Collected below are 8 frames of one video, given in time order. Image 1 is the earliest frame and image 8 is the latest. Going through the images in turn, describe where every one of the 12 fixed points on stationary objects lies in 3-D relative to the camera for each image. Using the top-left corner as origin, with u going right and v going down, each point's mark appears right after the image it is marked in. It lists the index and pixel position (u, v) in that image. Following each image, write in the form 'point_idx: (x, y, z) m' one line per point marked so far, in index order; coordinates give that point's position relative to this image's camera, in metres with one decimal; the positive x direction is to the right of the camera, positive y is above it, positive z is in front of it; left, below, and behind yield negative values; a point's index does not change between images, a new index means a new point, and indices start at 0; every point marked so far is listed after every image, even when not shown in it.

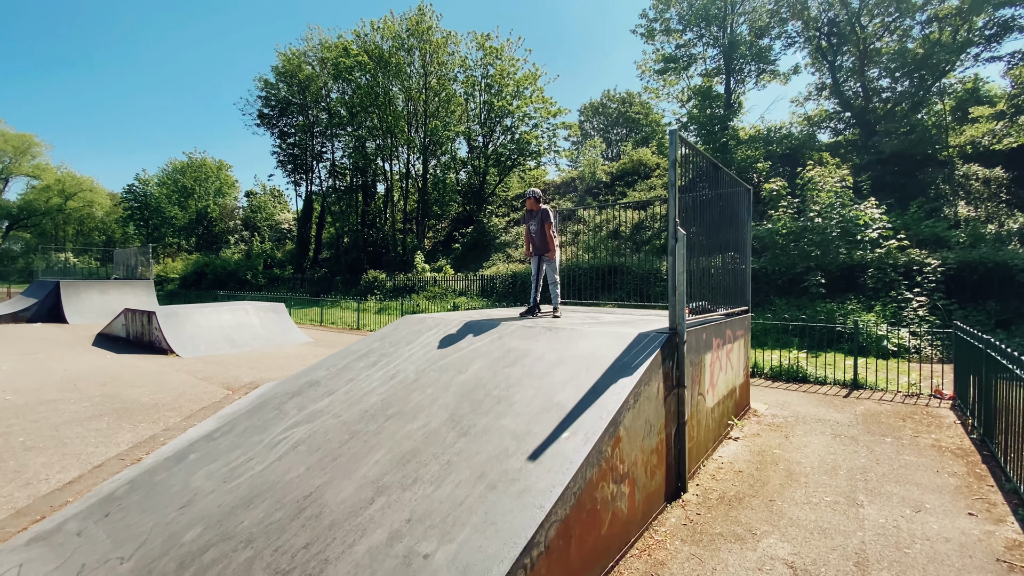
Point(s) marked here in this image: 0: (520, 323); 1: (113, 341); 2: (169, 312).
0: (+0.1, -0.3, +4.9) m
1: (-10.7, -1.4, +12.7) m
2: (-8.5, -0.6, +11.8) m
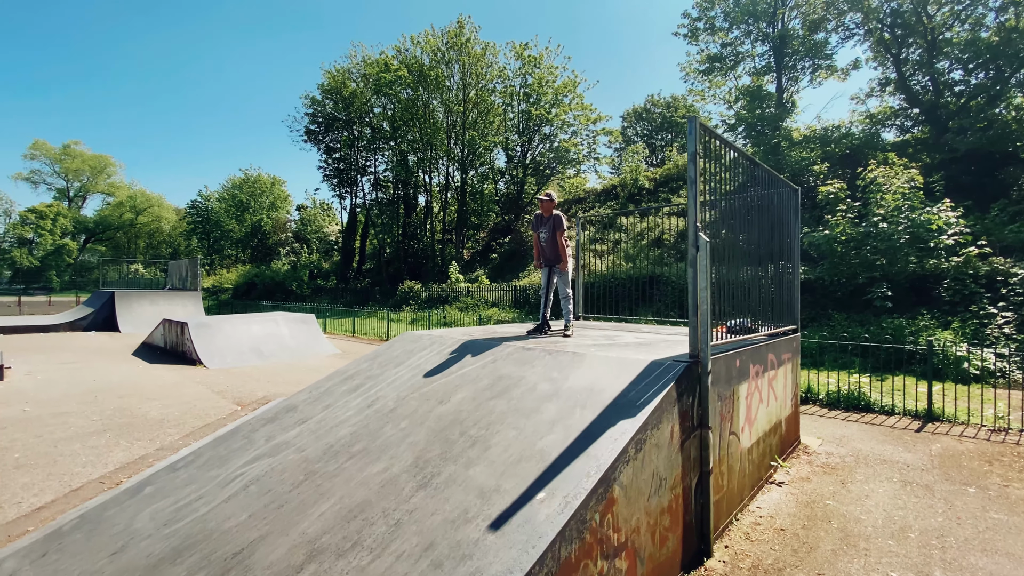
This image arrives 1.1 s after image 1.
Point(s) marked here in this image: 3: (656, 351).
0: (+0.1, -0.5, +4.3) m
1: (-9.9, -1.7, +13.1) m
2: (-7.8, -0.9, +12.0) m
3: (+1.1, -0.5, +3.8) m
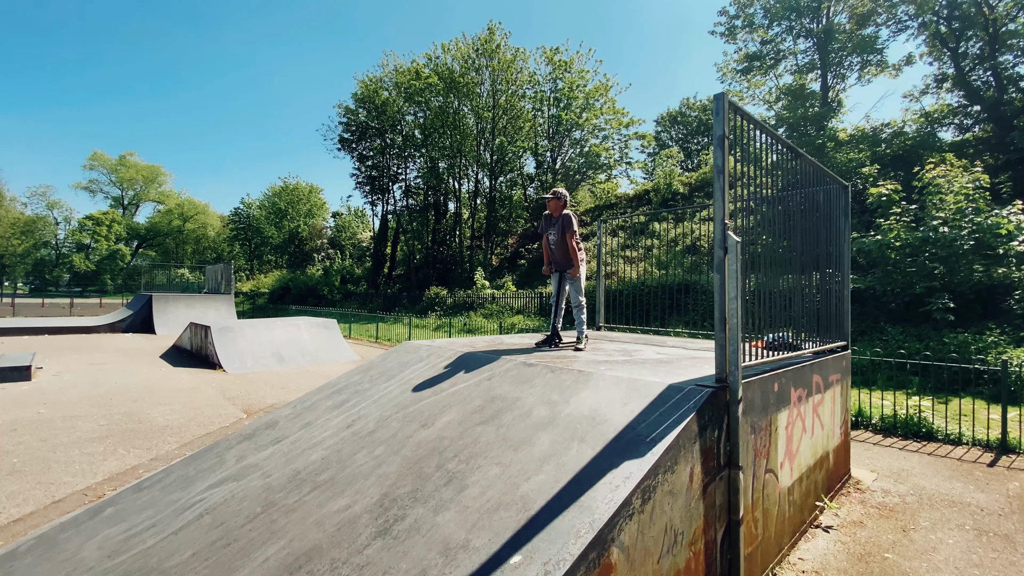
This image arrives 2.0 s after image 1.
0: (+0.1, -0.6, +3.9) m
1: (-9.3, -1.8, +13.2) m
2: (-7.3, -1.0, +12.0) m
3: (+1.1, -0.6, +3.2) m
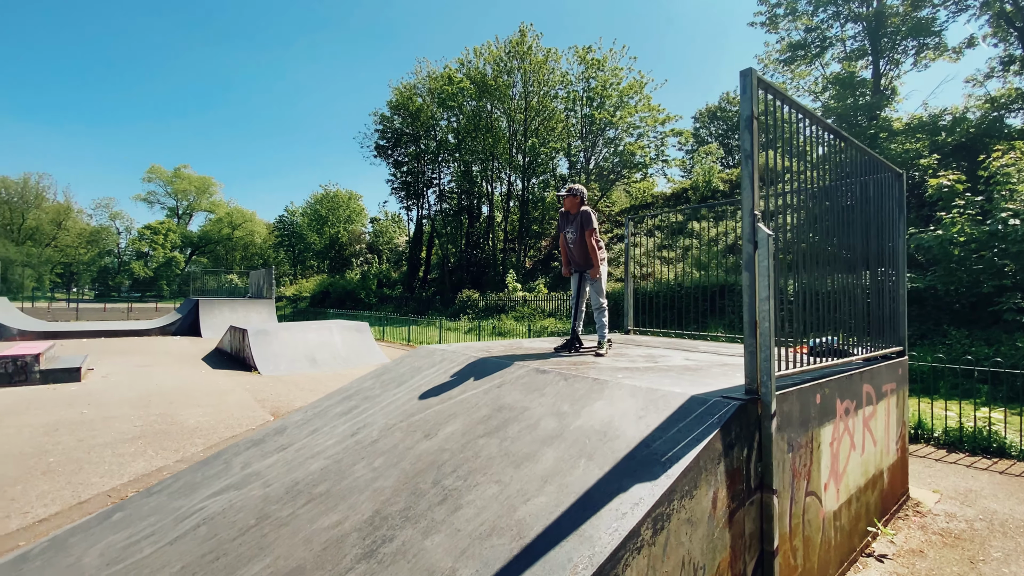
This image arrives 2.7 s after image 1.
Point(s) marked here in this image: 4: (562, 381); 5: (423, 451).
0: (+0.2, -0.6, +3.6) m
1: (-8.4, -1.9, +13.7) m
2: (-6.5, -1.1, +12.3) m
3: (+1.2, -0.6, +2.9) m
4: (+0.3, -0.6, +3.1) m
5: (-0.5, -0.9, +2.7) m
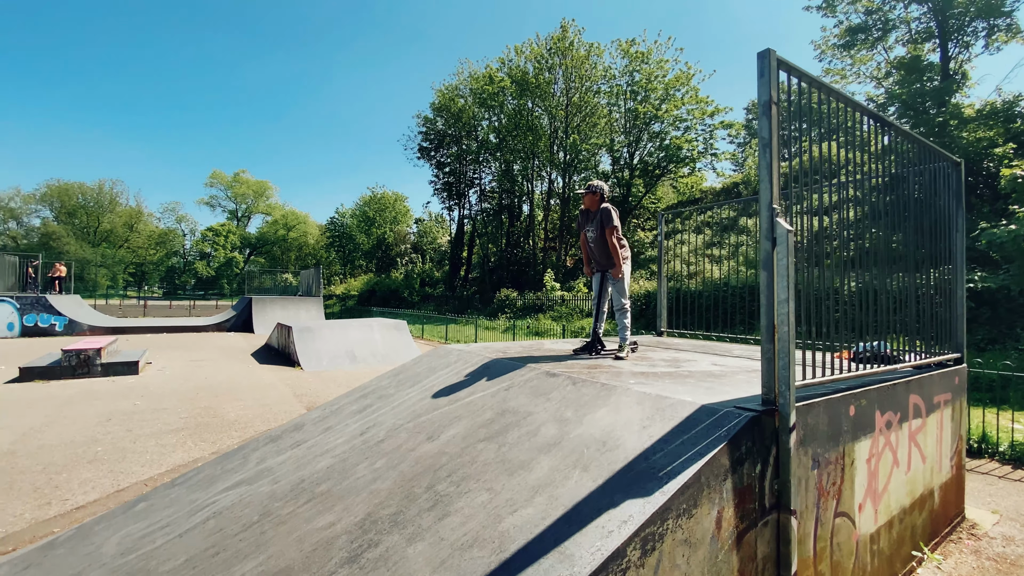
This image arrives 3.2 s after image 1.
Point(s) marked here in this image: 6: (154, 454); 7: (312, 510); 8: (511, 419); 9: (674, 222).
0: (+0.3, -0.6, +3.5) m
1: (-7.4, -1.9, +14.3) m
2: (-5.6, -1.1, +12.8) m
3: (+1.2, -0.6, +2.7) m
4: (+0.4, -0.6, +3.0) m
5: (-0.5, -0.9, +2.7) m
6: (-4.1, -1.9, +5.4) m
7: (-1.1, -1.2, +2.5) m
8: (0.0, -0.8, +2.8) m
9: (+2.2, +0.8, +6.1) m
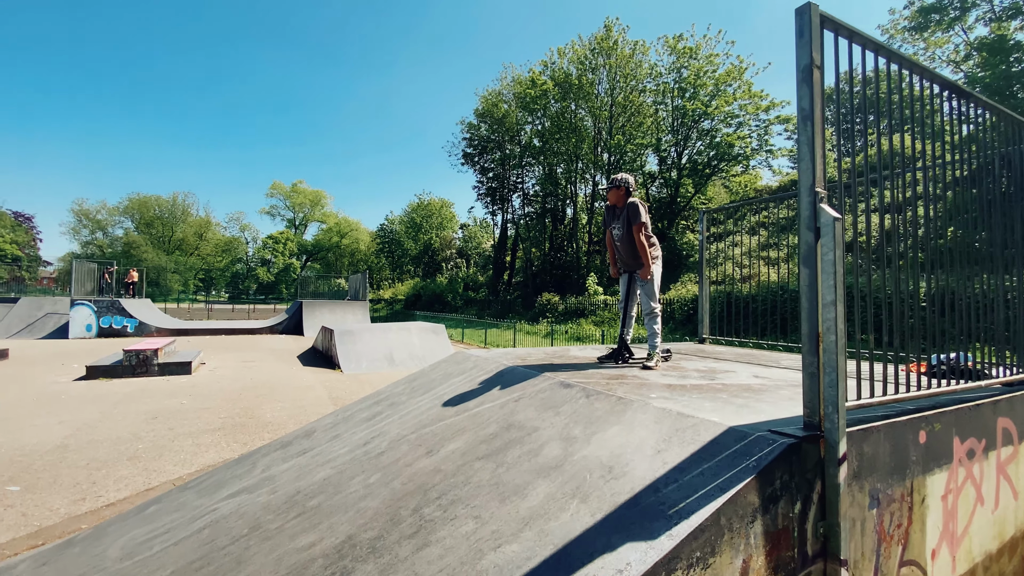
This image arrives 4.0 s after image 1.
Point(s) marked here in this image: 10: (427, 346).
0: (+0.4, -0.6, +3.2) m
1: (-6.2, -2.0, +14.7) m
2: (-4.6, -1.2, +13.0) m
3: (+1.2, -0.6, +2.3) m
4: (+0.4, -0.6, +2.7) m
5: (-0.5, -1.0, +2.5) m
6: (-3.8, -1.9, +5.5) m
7: (-1.1, -1.2, +2.3) m
8: (0.0, -0.8, +2.5) m
9: (+2.5, +0.8, +5.6) m
10: (-2.4, -1.7, +13.3) m
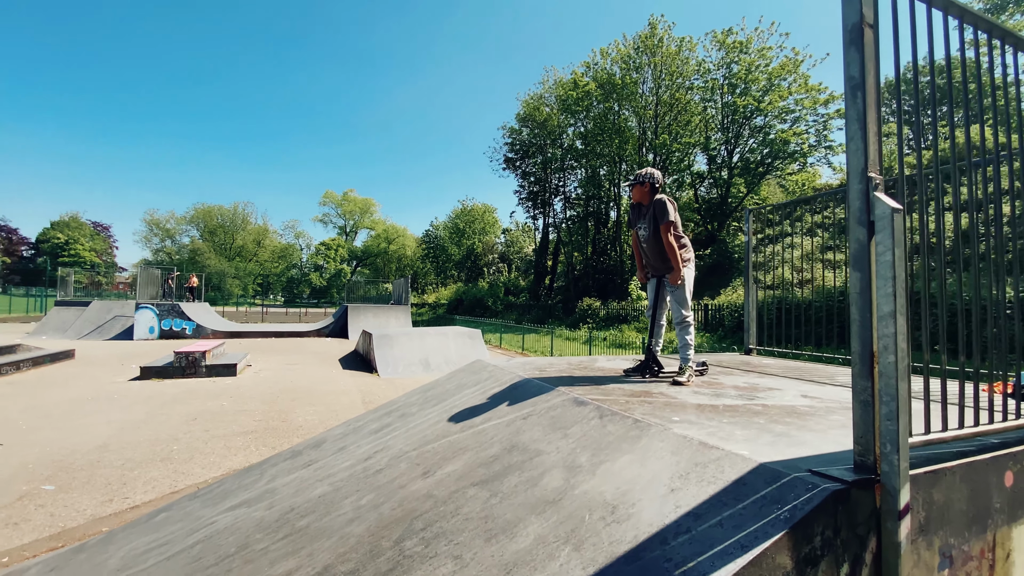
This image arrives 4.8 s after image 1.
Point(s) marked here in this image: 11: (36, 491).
0: (+0.5, -0.6, +2.9) m
1: (-5.0, -2.2, +15.0) m
2: (-3.6, -1.3, +13.1) m
3: (+1.2, -0.6, +2.0) m
4: (+0.4, -0.7, +2.4) m
5: (-0.5, -1.0, +2.3) m
6: (-3.5, -2.0, +5.6) m
7: (-1.1, -1.2, +2.2) m
8: (0.0, -0.8, +2.2) m
9: (+2.8, +0.7, +5.1) m
10: (-1.4, -1.8, +13.2) m
11: (-4.5, -1.9, +4.5) m
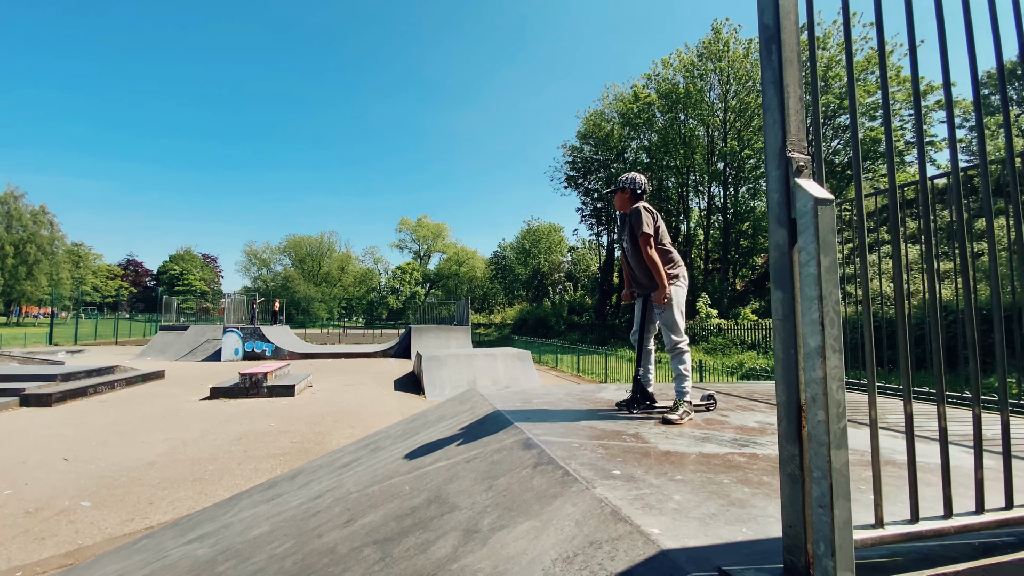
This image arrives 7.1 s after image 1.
0: (+0.2, -0.7, +2.6) m
1: (-3.3, -2.9, +15.2) m
2: (-2.2, -1.9, +13.2) m
3: (+0.8, -0.7, +1.5) m
4: (+0.1, -0.8, +2.0) m
5: (-0.8, -1.1, +2.0) m
6: (-3.2, -2.3, +5.7) m
7: (-1.4, -1.3, +2.0) m
8: (-0.3, -0.9, +1.9) m
9: (+2.8, +0.6, +4.4) m
10: (0.0, -2.4, +12.9) m
11: (-4.5, -2.2, +4.8) m
